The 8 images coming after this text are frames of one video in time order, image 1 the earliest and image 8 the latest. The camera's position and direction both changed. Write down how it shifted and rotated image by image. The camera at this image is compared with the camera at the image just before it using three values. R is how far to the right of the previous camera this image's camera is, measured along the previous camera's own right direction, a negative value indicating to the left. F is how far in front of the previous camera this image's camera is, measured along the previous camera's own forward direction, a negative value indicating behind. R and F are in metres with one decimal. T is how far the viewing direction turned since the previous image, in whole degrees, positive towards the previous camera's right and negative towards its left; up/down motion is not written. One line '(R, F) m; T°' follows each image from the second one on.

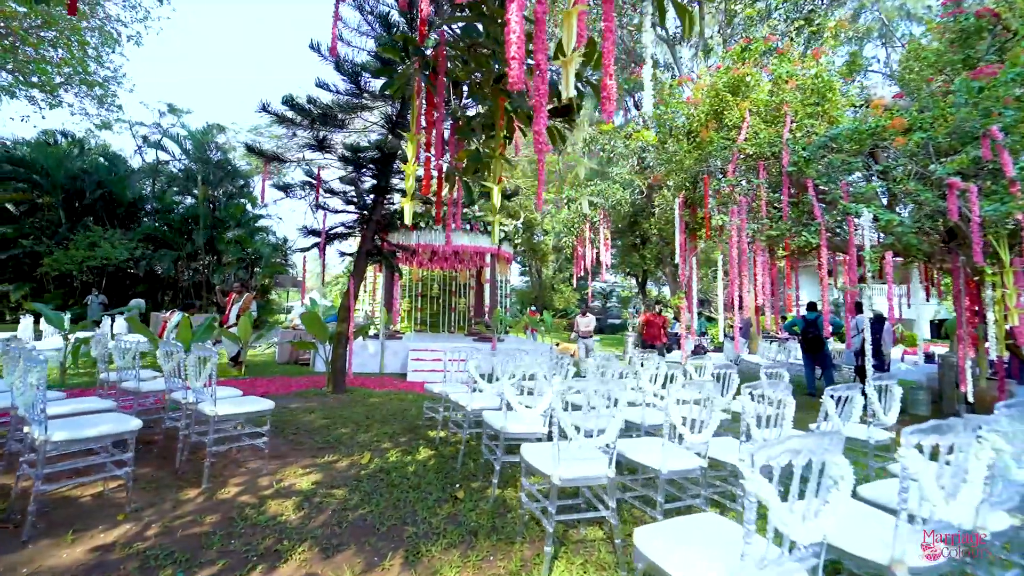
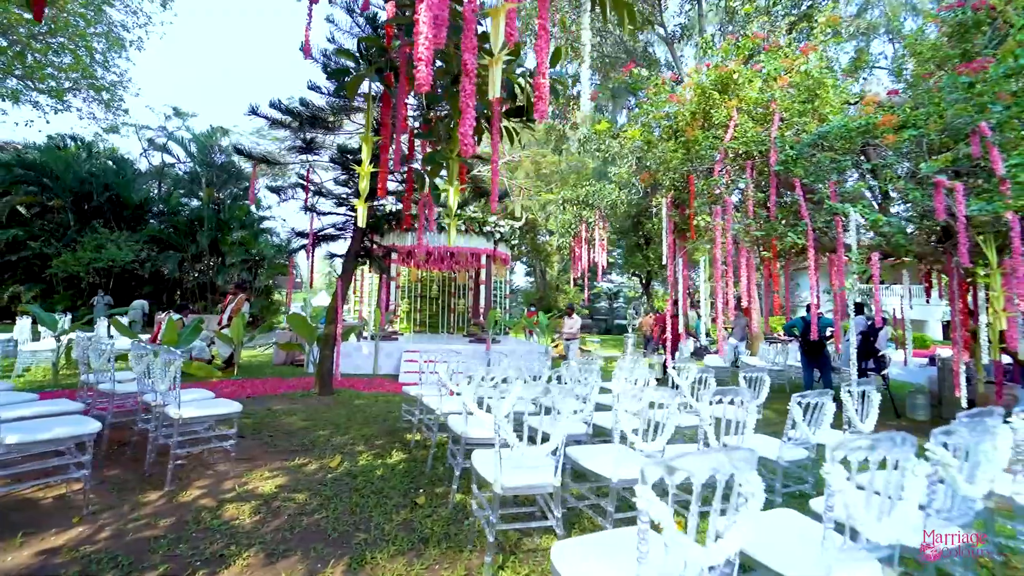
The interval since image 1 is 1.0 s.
(+0.3, 0.0) m; -2°
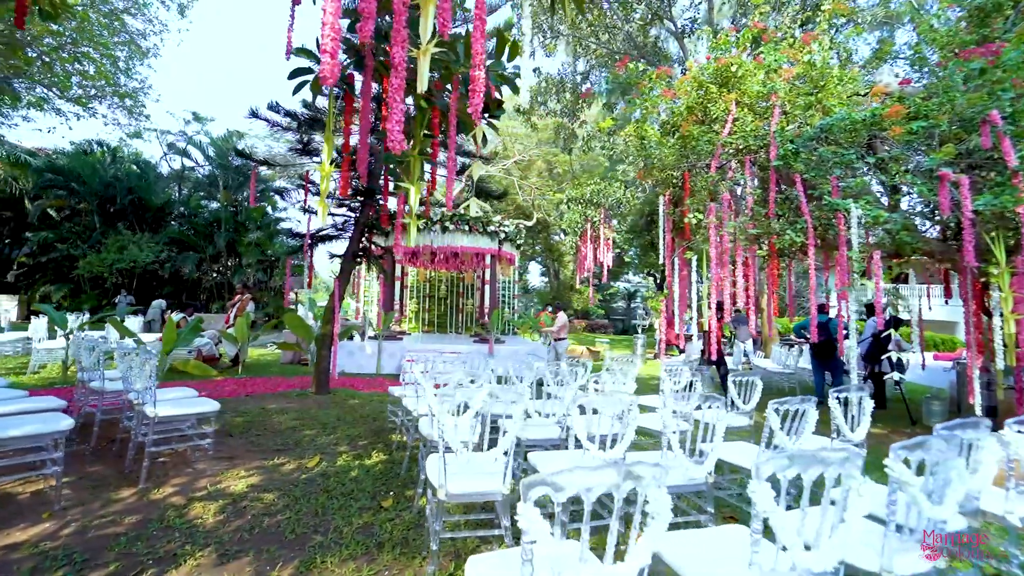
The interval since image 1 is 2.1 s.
(+0.4, +0.1) m; -3°
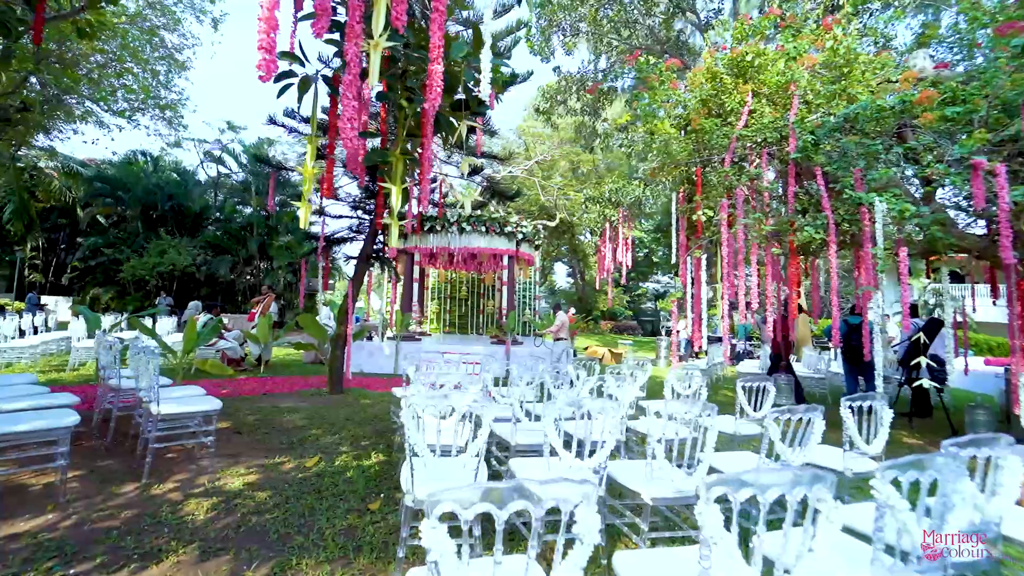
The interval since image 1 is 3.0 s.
(+0.3, +0.1) m; -5°
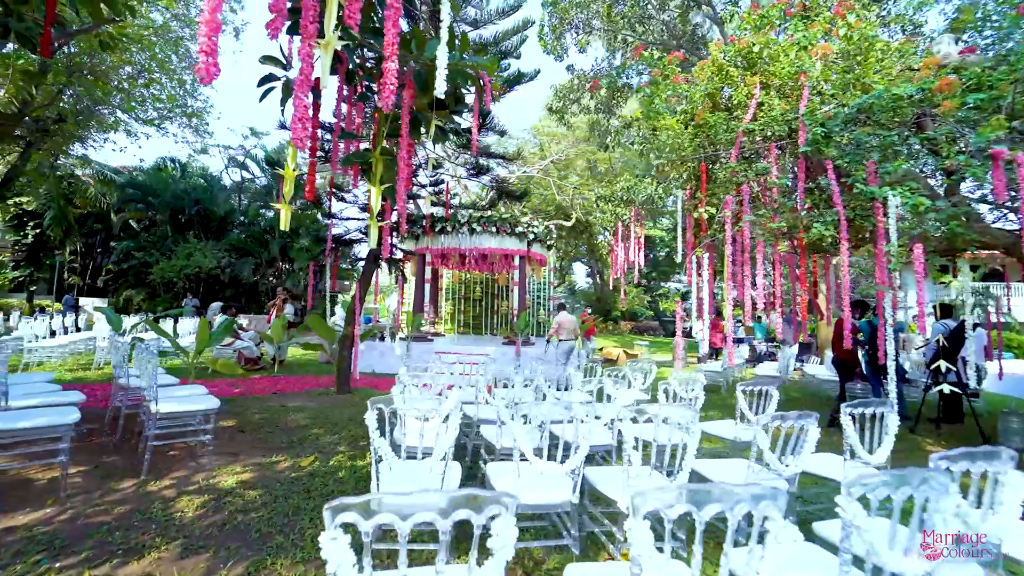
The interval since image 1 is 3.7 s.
(+0.3, +0.1) m; -3°
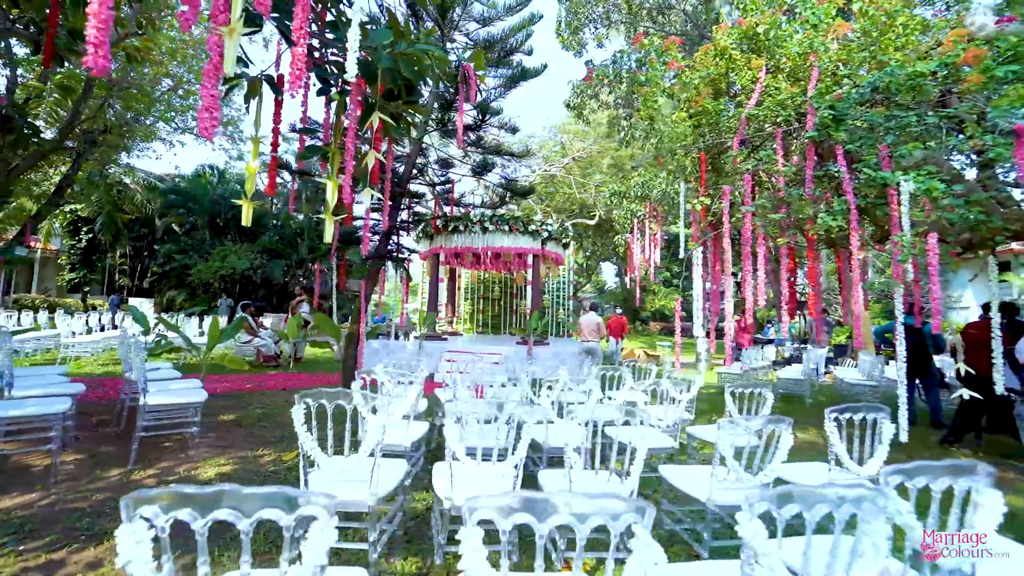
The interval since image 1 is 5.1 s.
(+0.5, +0.1) m; -5°
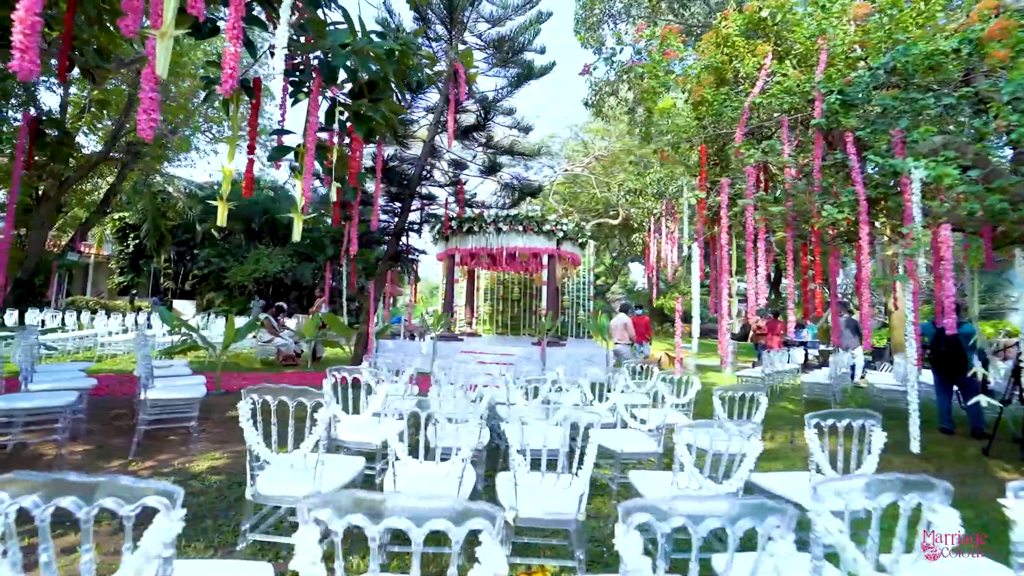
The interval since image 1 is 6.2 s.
(+0.4, +0.1) m; -5°
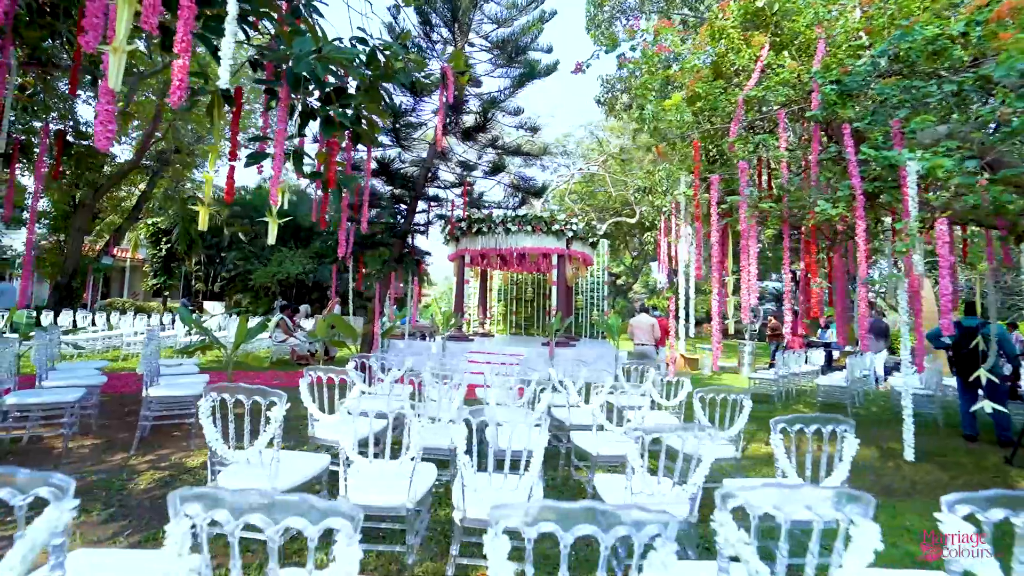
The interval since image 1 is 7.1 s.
(+0.3, 0.0) m; -4°
